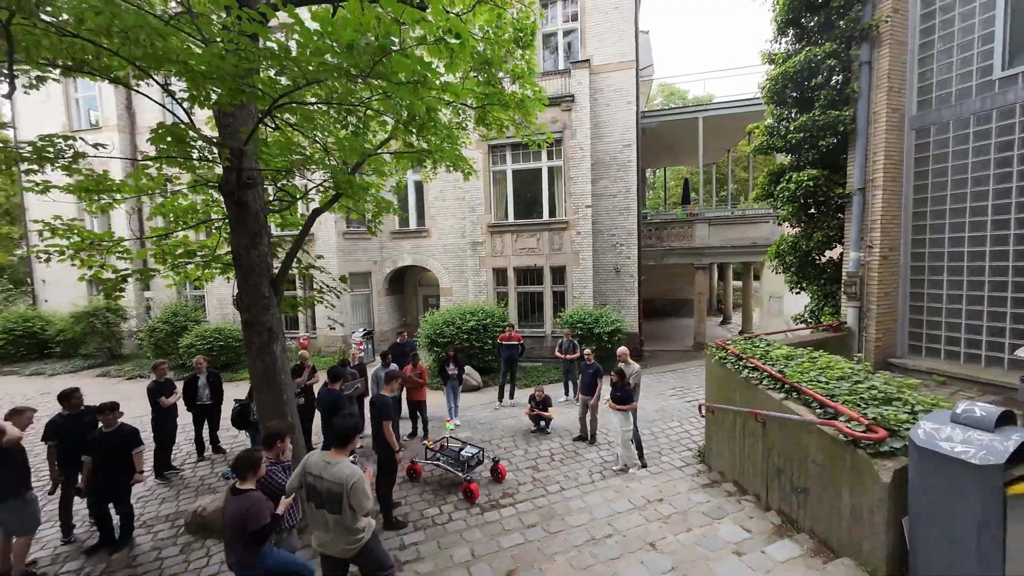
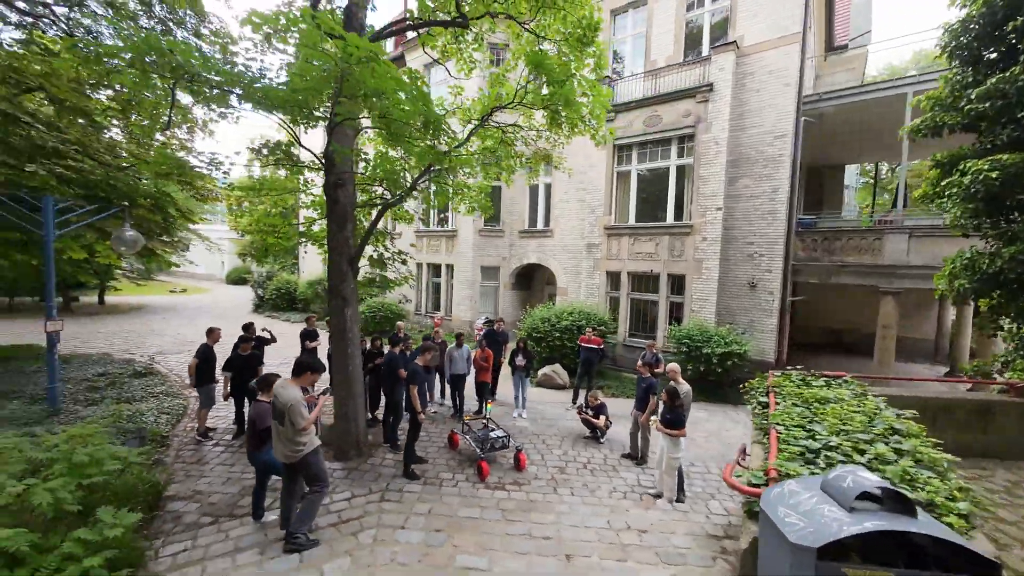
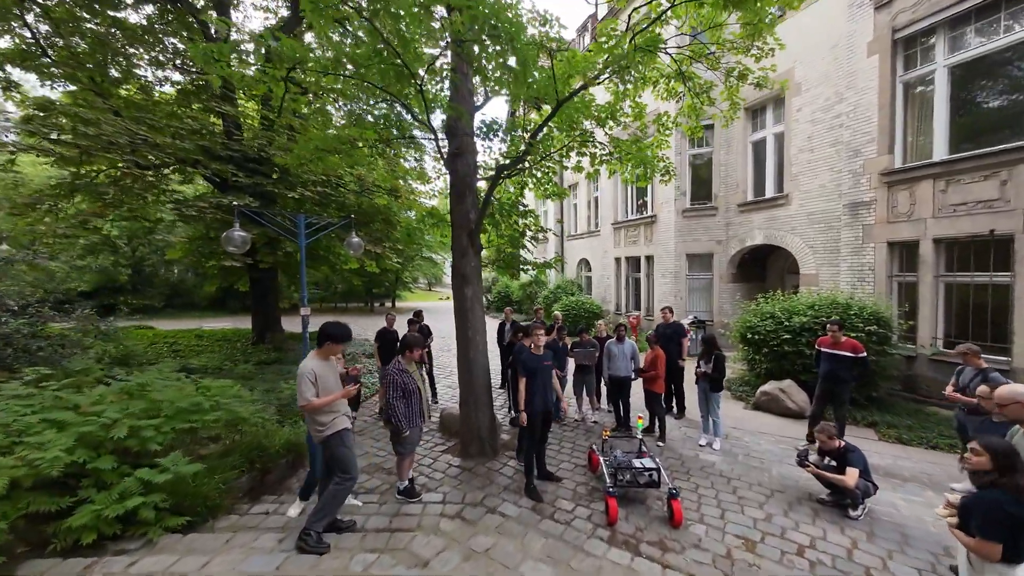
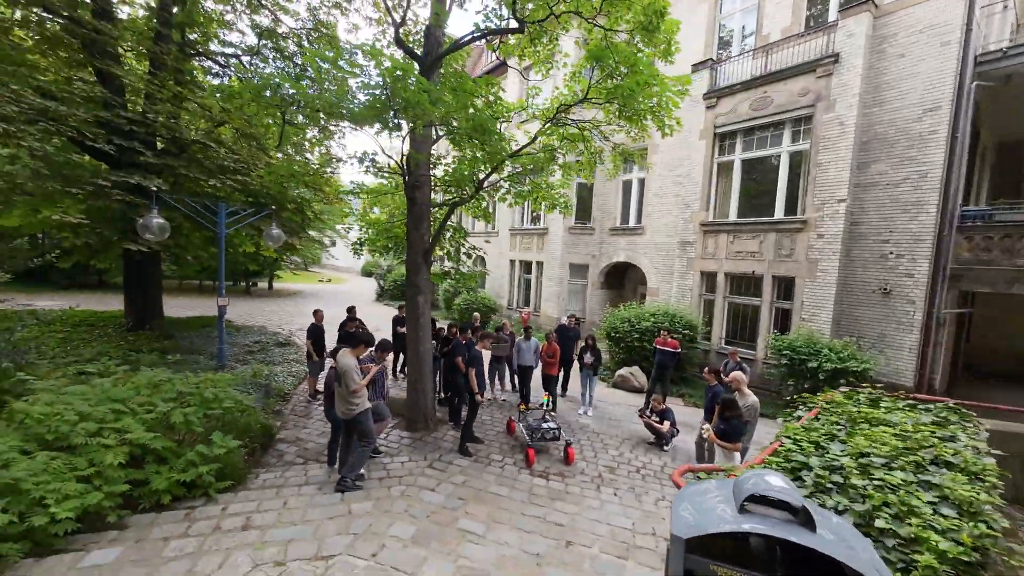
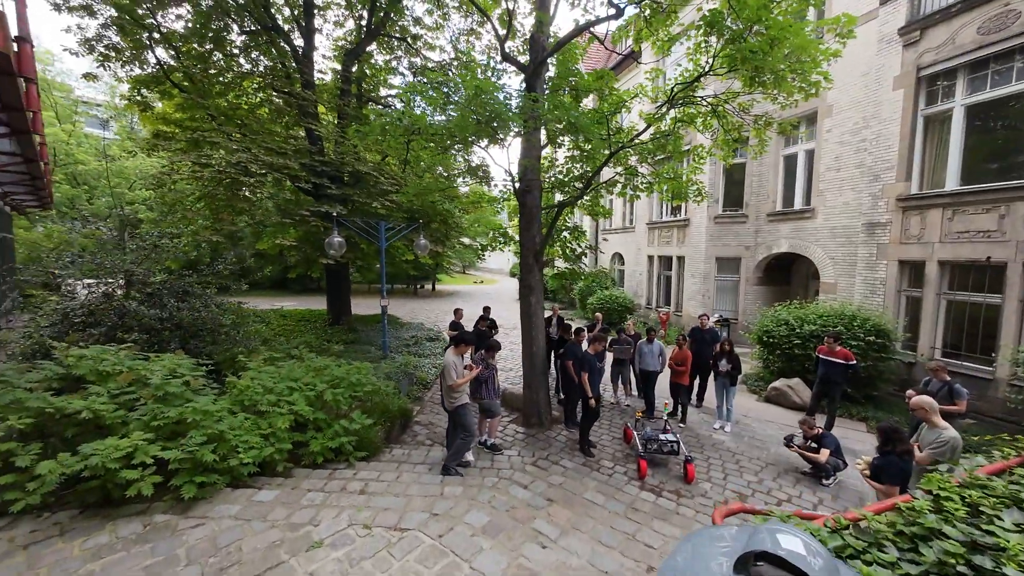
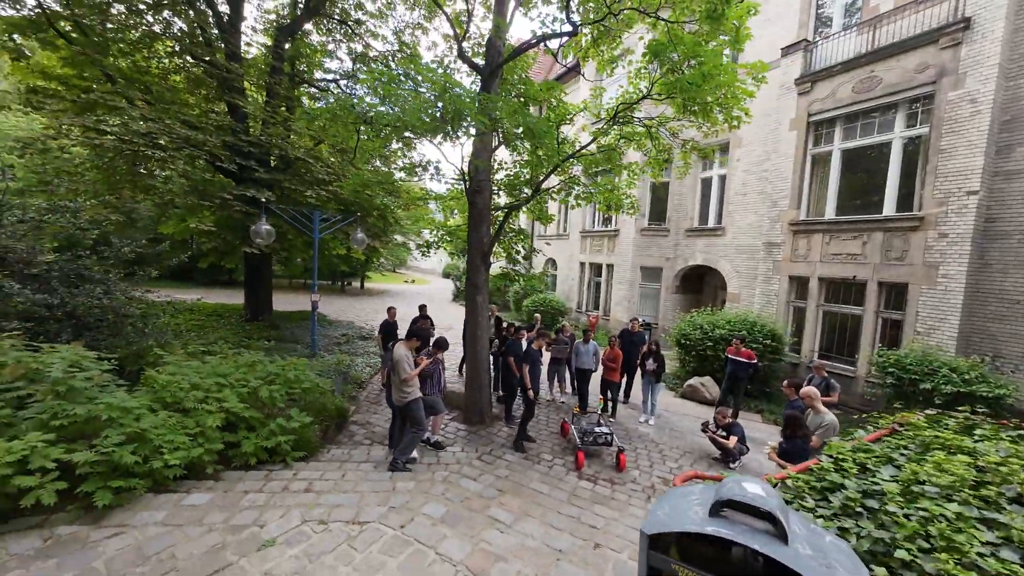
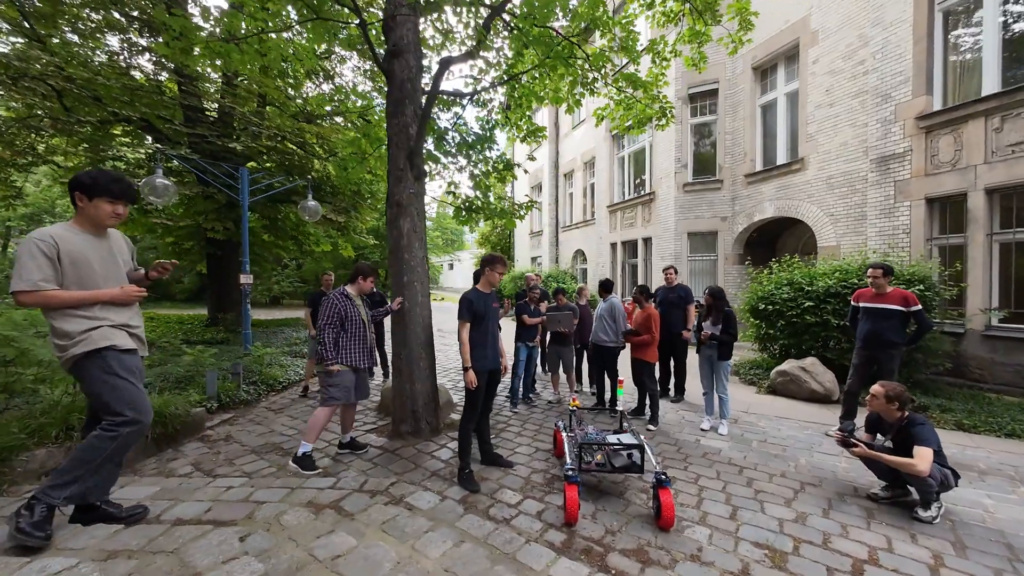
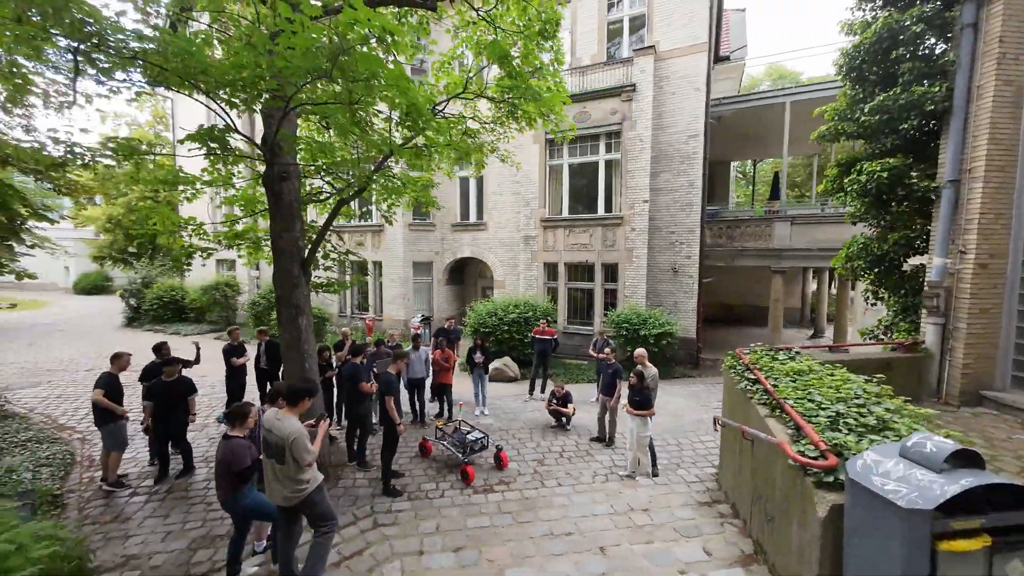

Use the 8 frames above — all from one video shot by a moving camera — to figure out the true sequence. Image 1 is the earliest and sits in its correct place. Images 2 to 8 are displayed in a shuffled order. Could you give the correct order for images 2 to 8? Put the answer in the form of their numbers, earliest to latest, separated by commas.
8, 2, 4, 6, 5, 3, 7
